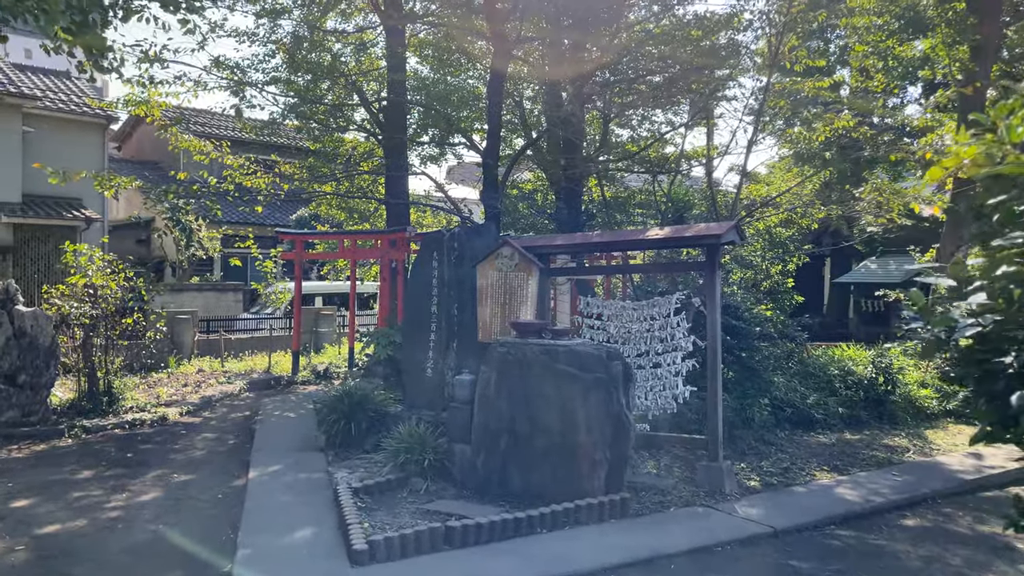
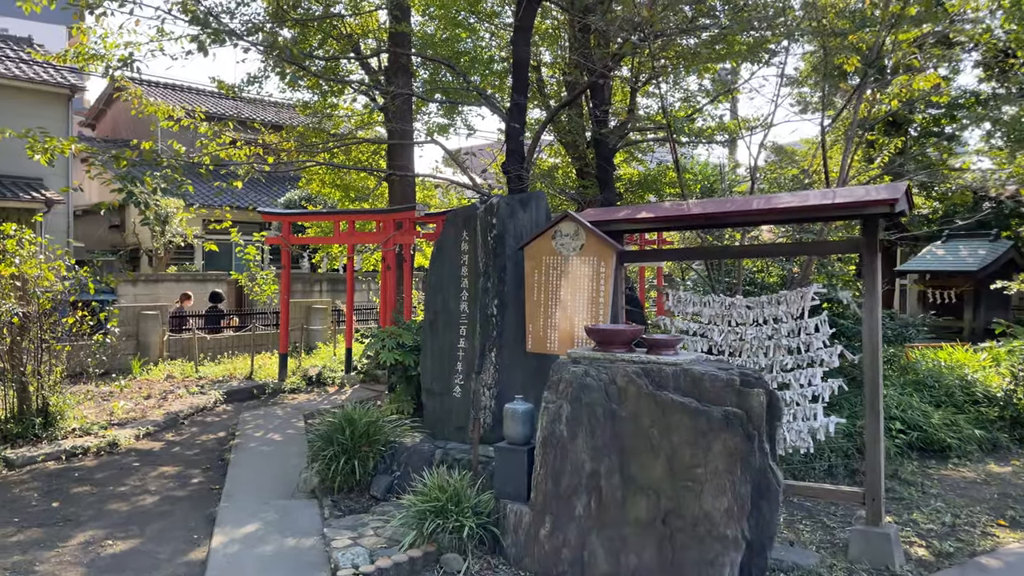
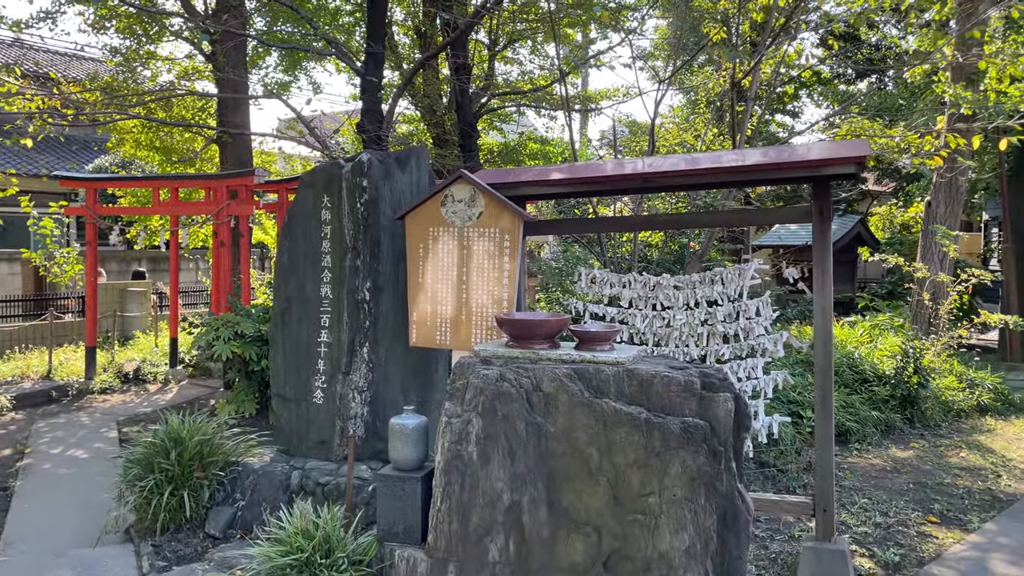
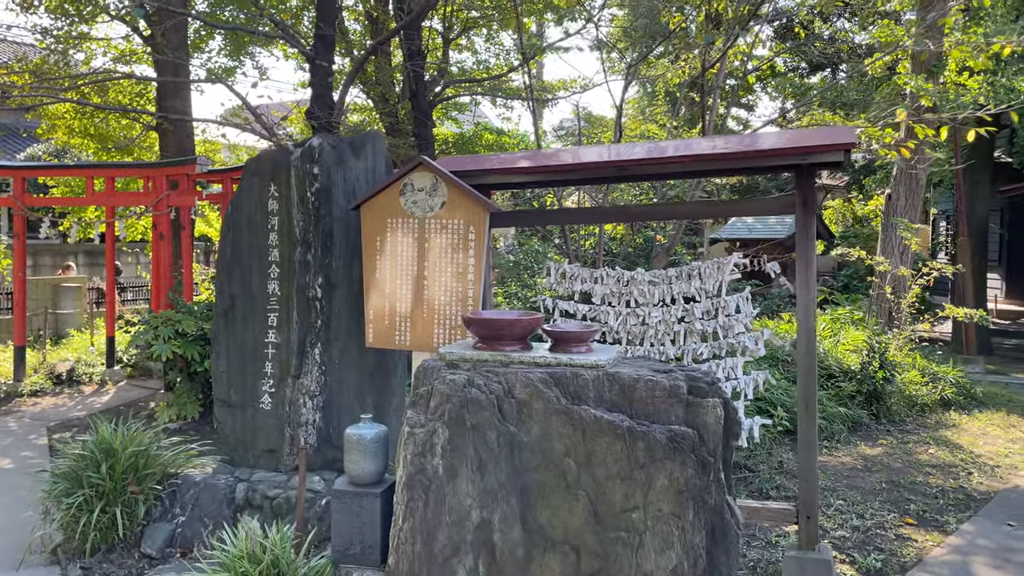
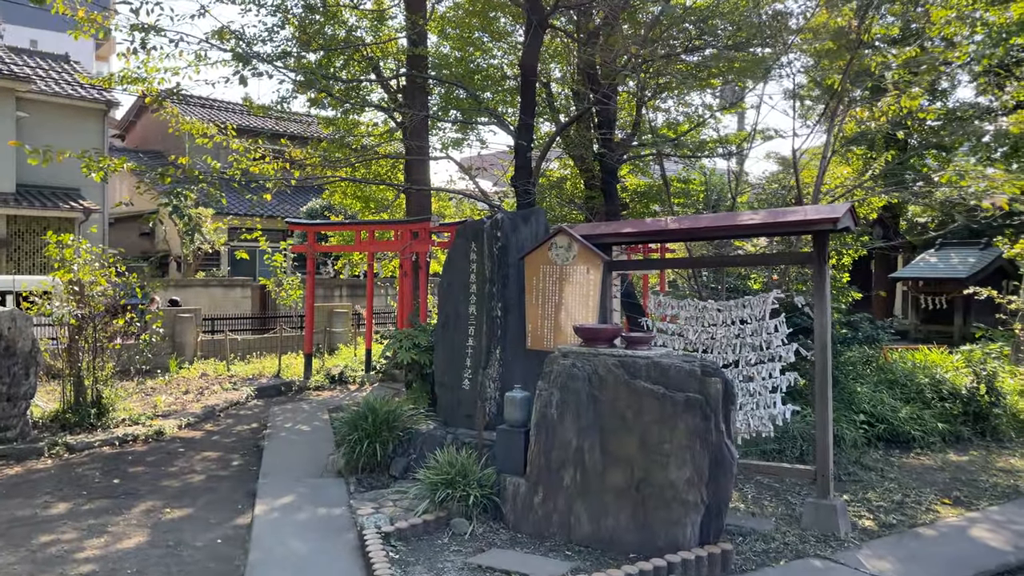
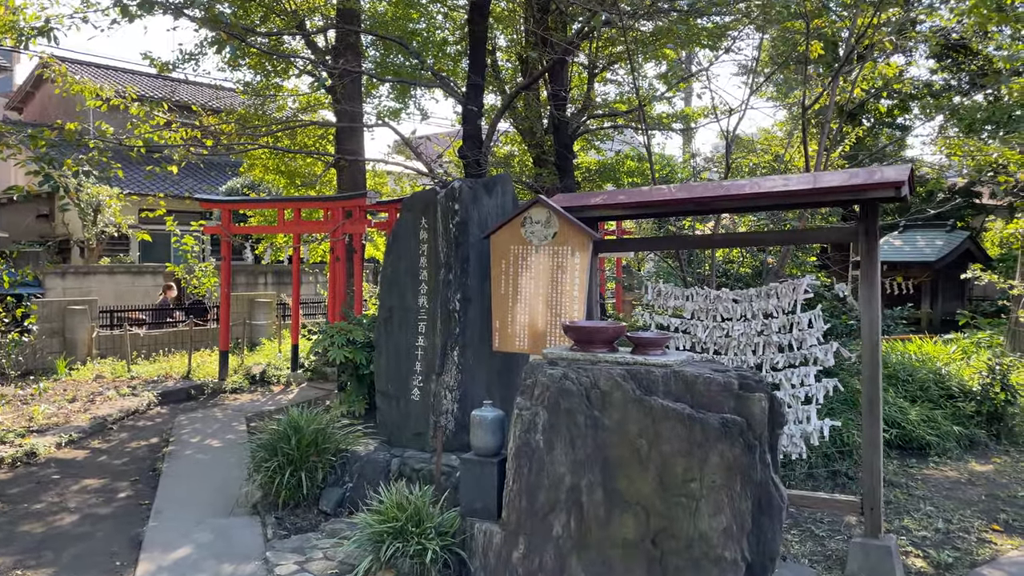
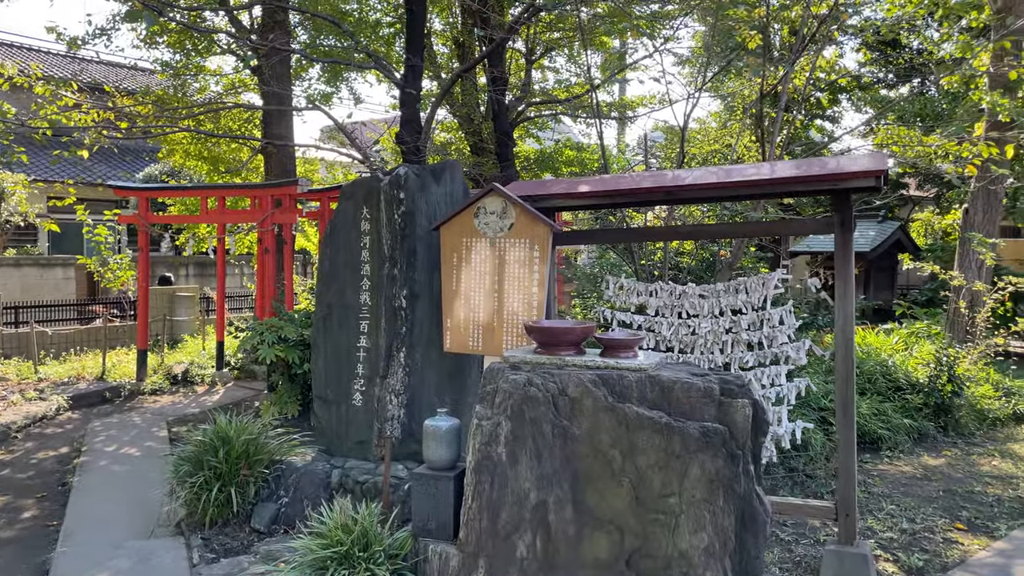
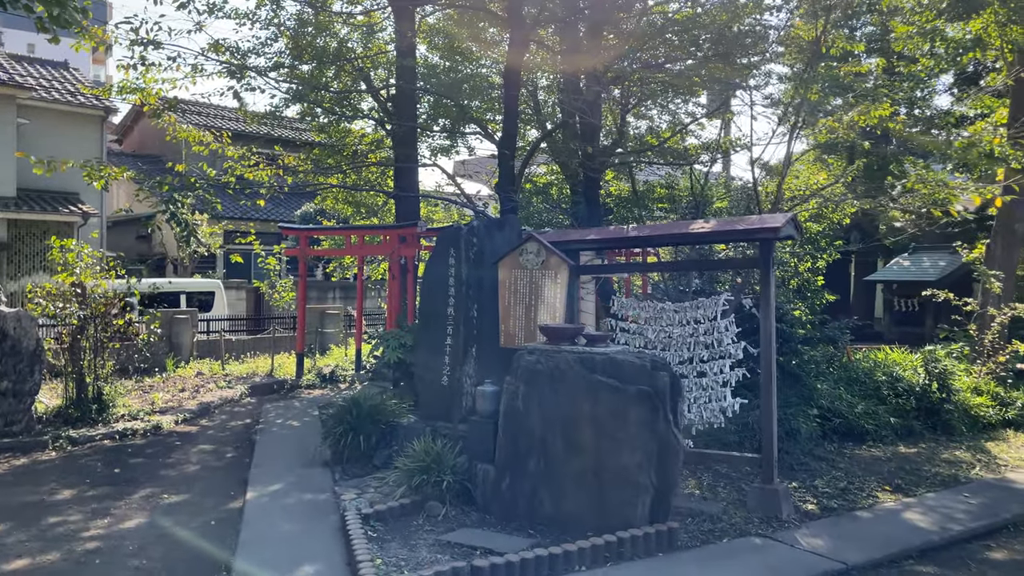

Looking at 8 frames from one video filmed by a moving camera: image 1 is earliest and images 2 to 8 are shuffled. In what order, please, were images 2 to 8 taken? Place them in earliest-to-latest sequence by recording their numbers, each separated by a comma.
8, 5, 2, 6, 7, 3, 4
